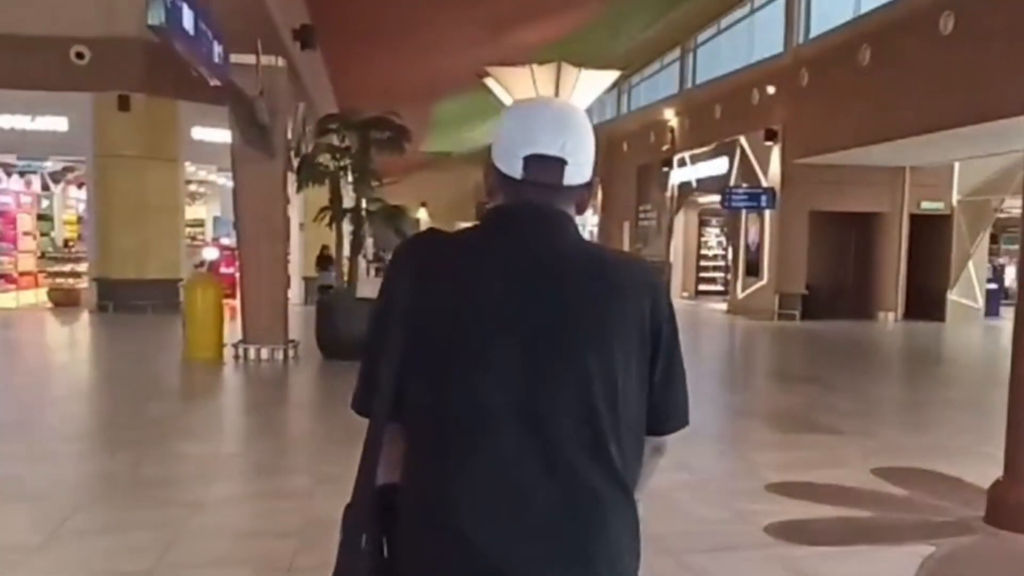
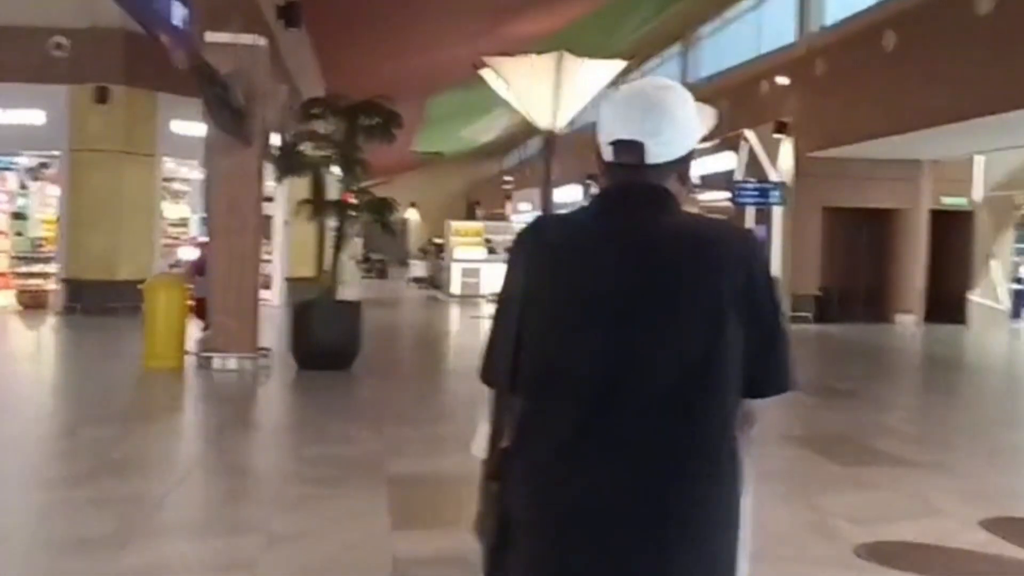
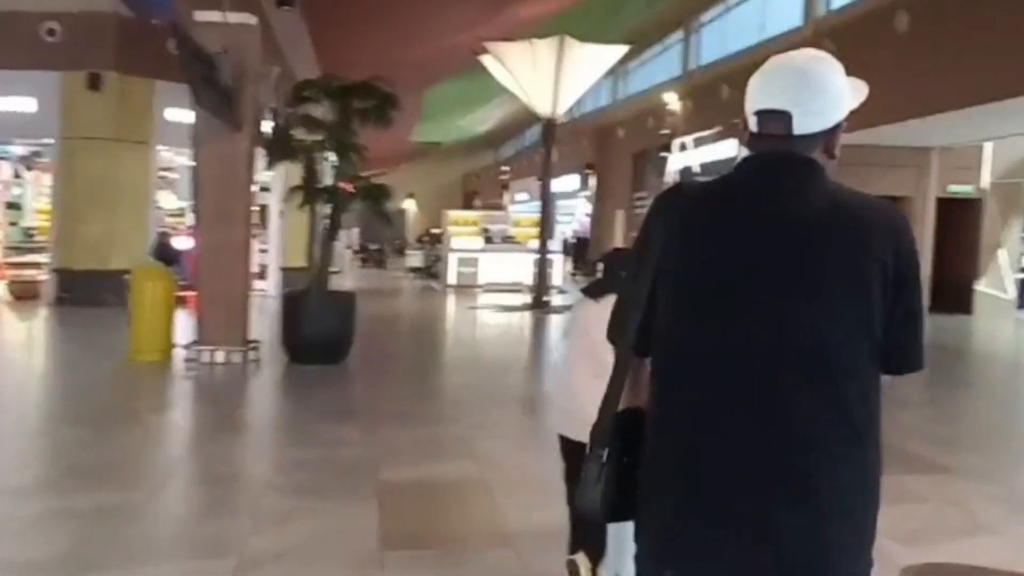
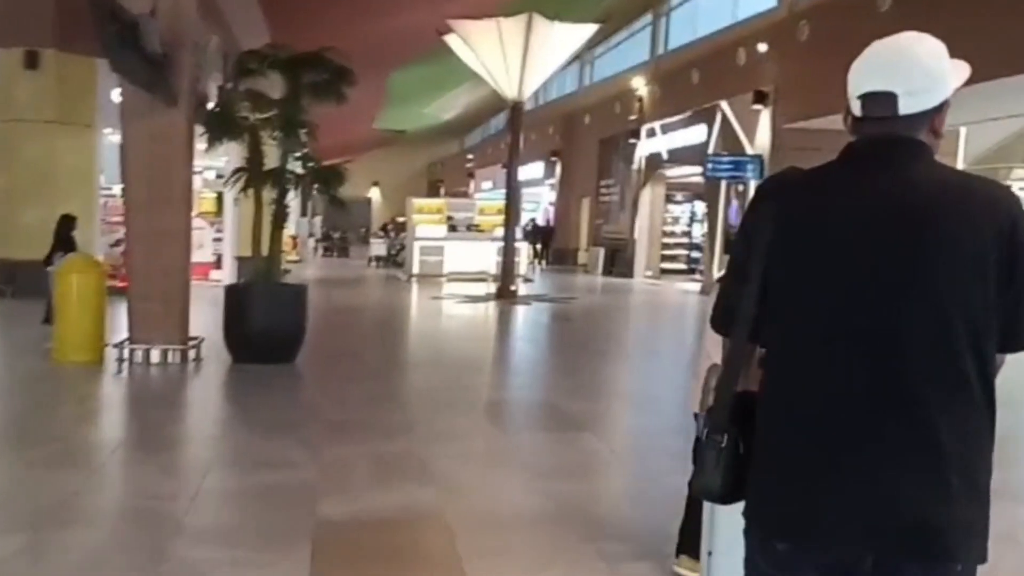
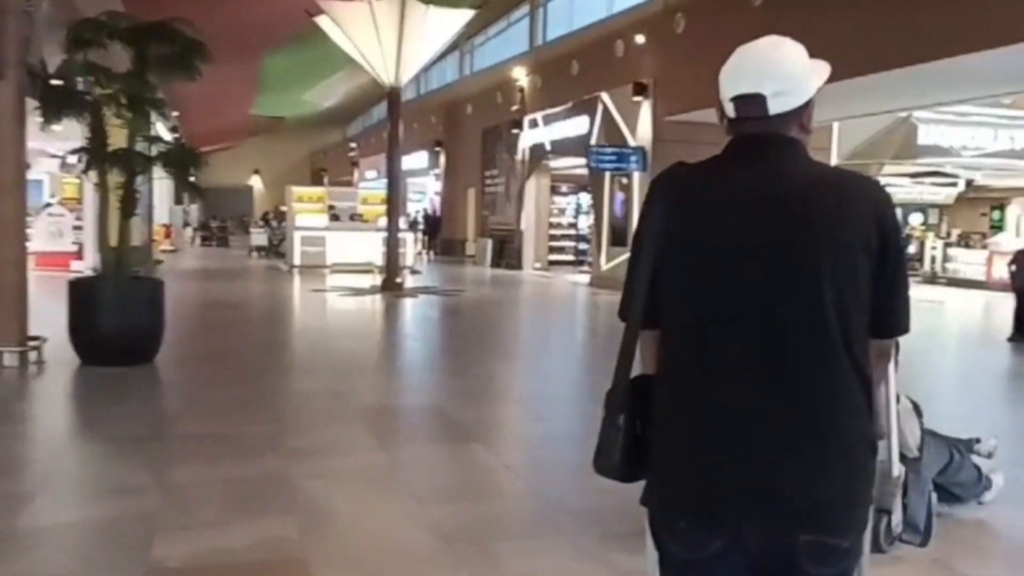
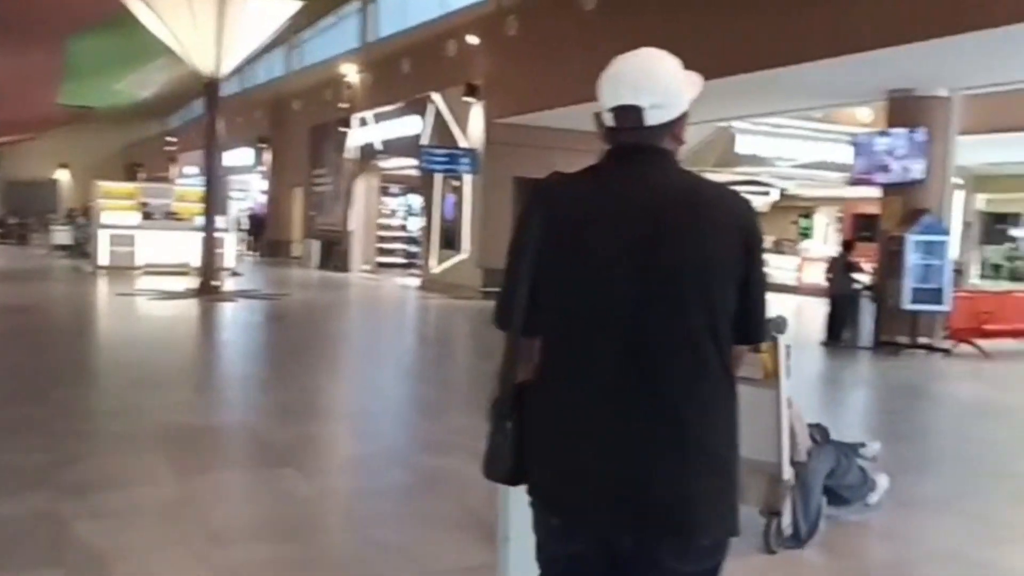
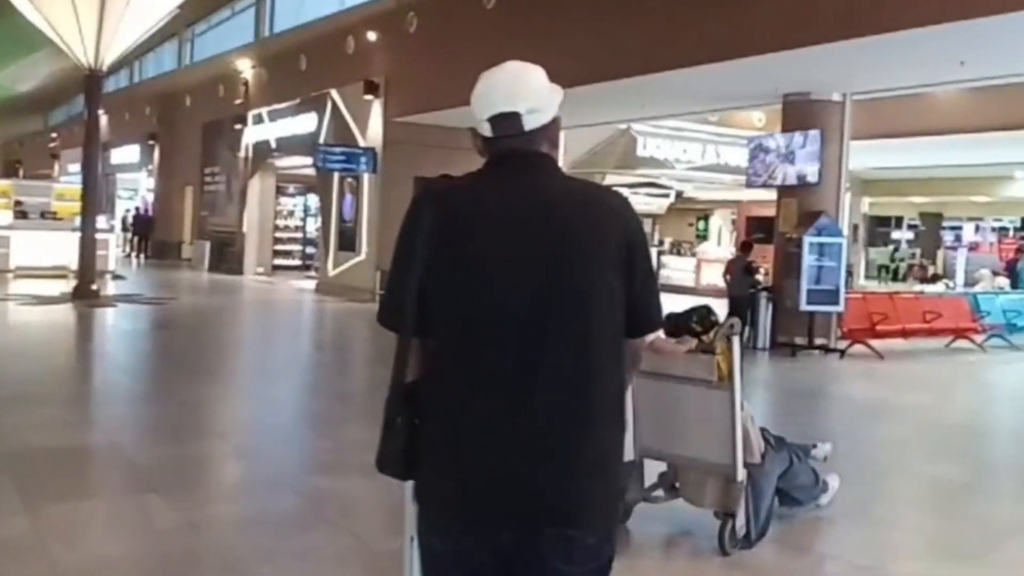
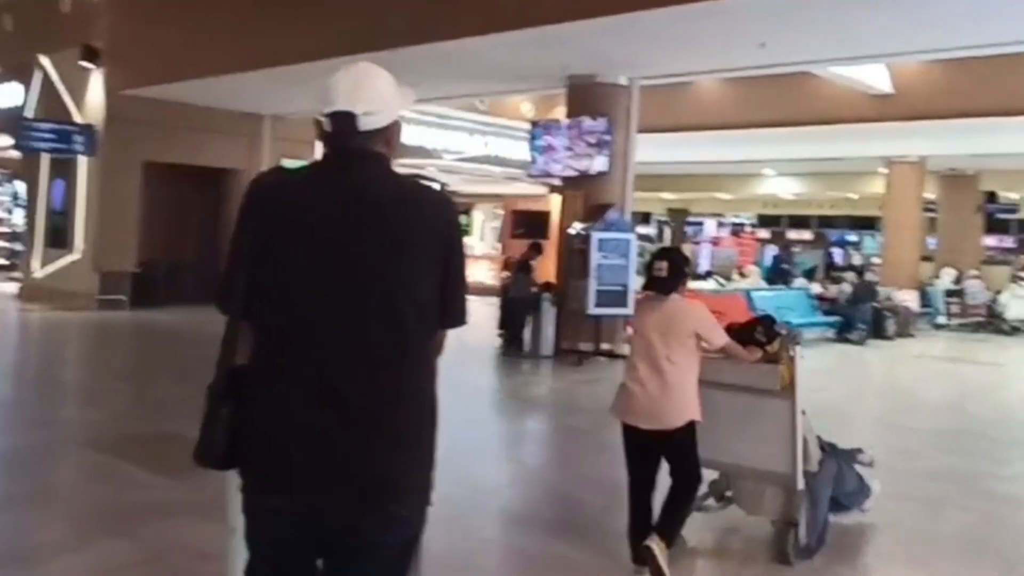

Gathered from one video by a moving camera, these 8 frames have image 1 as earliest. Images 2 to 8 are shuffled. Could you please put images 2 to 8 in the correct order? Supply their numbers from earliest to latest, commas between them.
2, 3, 4, 5, 6, 7, 8
